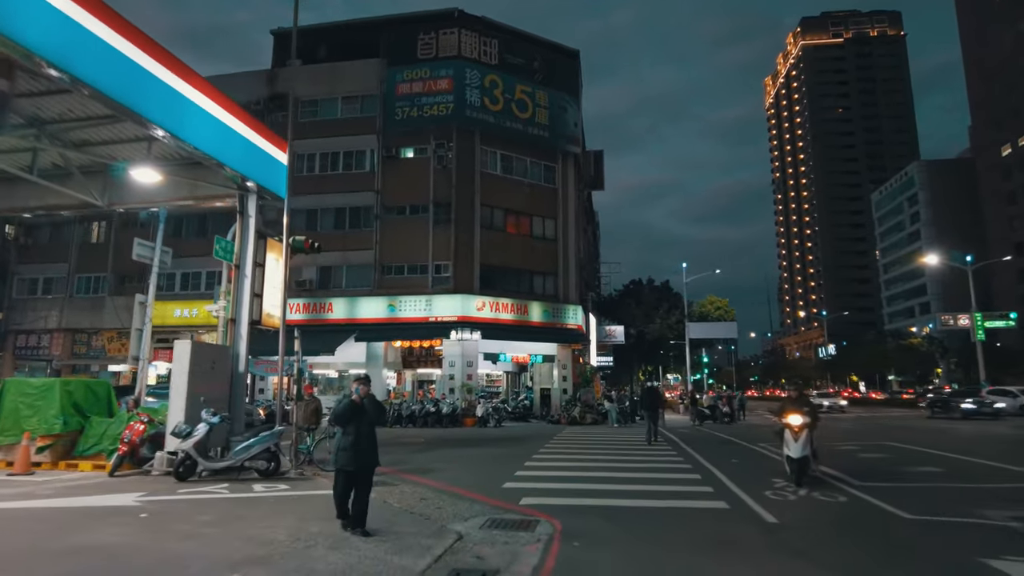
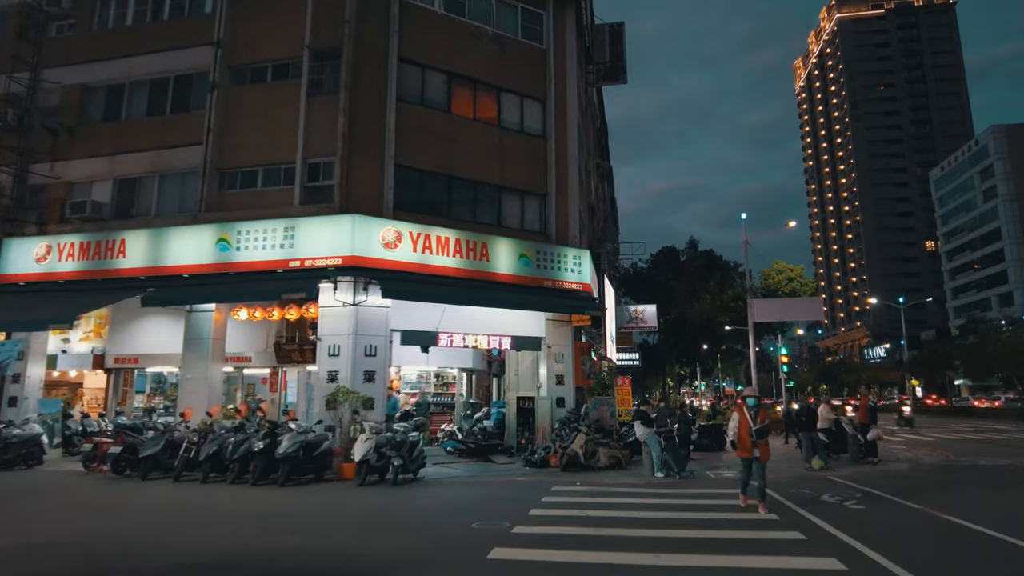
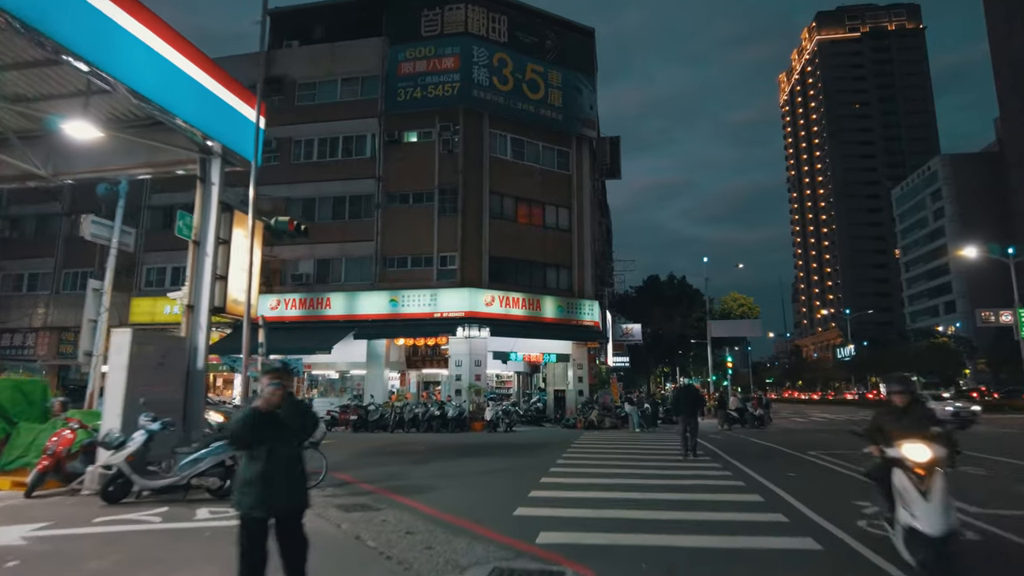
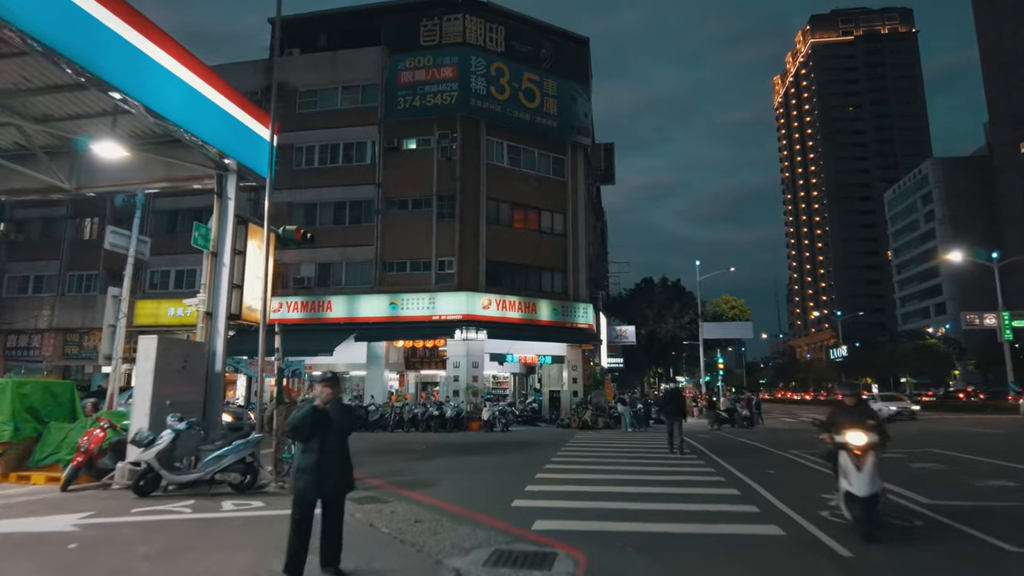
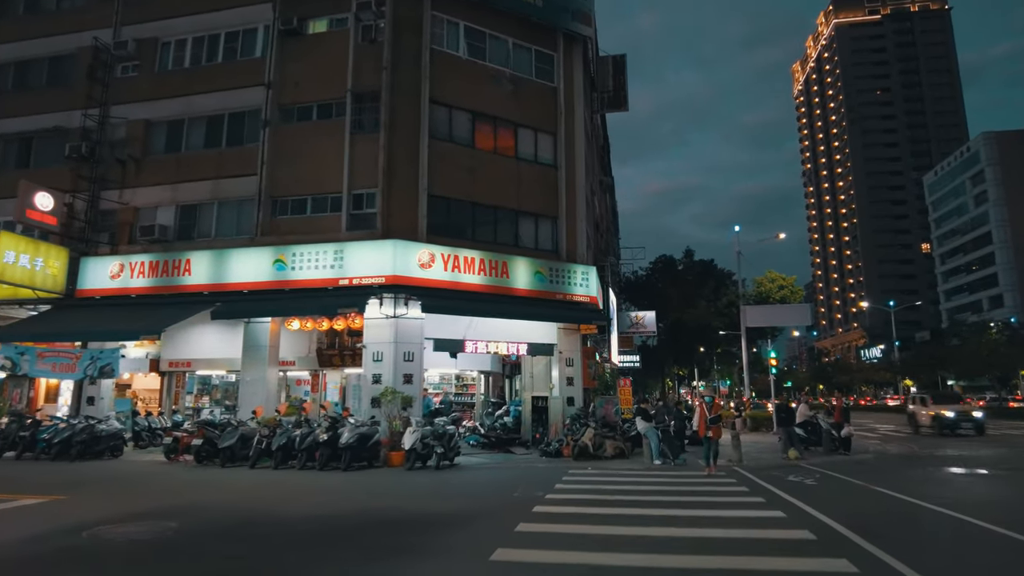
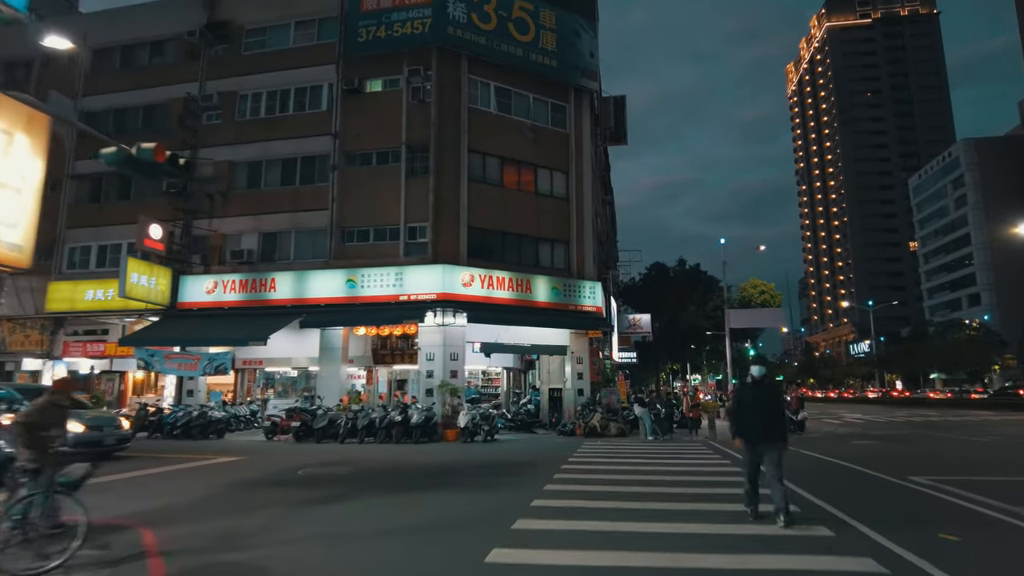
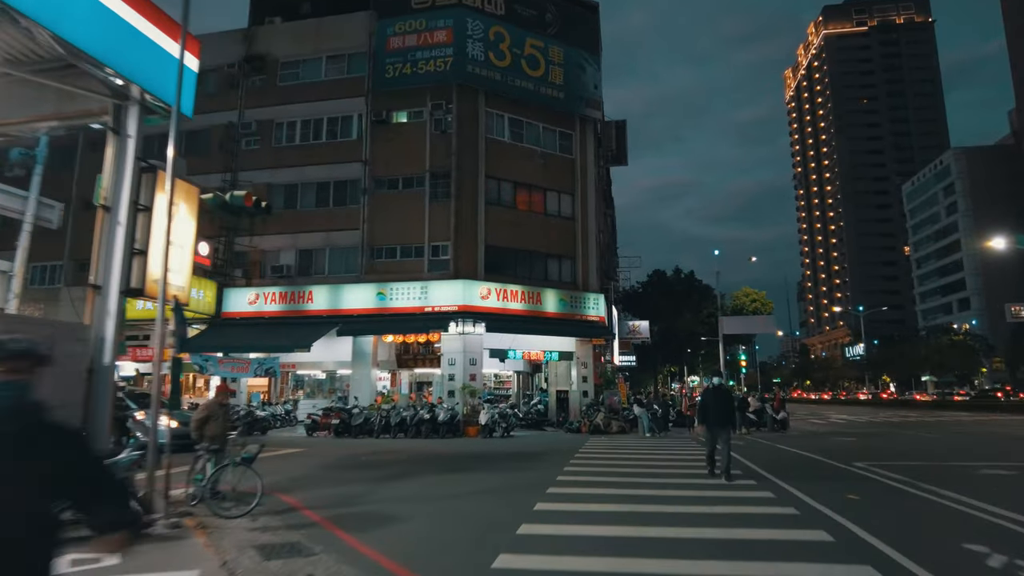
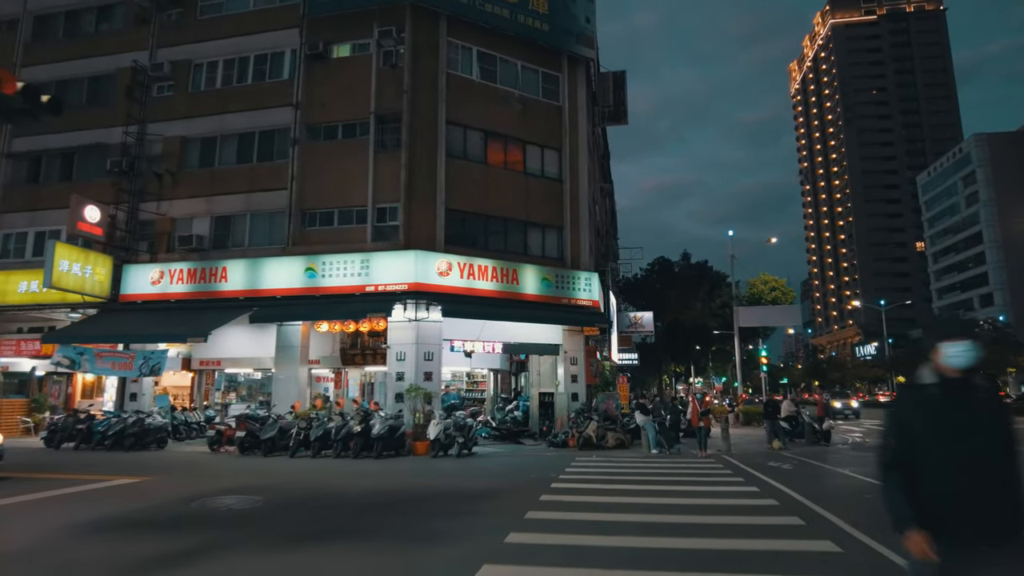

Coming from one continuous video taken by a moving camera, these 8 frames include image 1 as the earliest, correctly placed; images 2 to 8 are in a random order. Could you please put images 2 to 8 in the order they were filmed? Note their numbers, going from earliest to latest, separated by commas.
4, 3, 7, 6, 8, 5, 2
